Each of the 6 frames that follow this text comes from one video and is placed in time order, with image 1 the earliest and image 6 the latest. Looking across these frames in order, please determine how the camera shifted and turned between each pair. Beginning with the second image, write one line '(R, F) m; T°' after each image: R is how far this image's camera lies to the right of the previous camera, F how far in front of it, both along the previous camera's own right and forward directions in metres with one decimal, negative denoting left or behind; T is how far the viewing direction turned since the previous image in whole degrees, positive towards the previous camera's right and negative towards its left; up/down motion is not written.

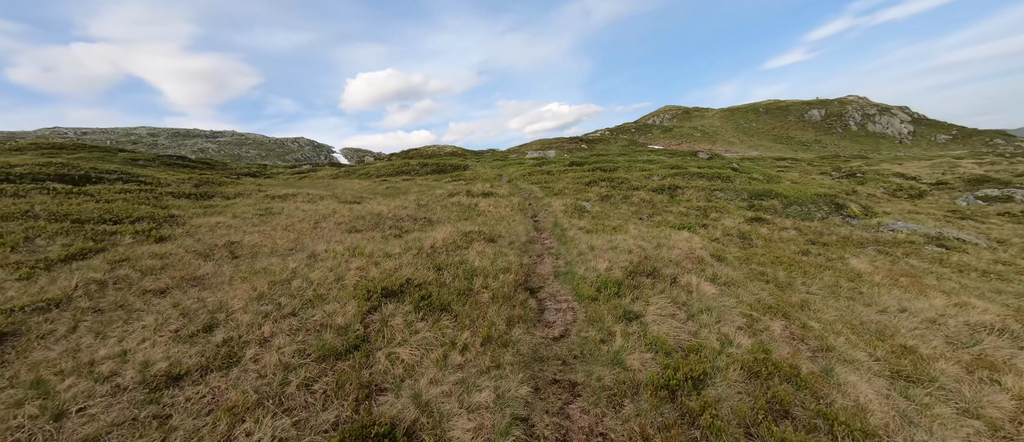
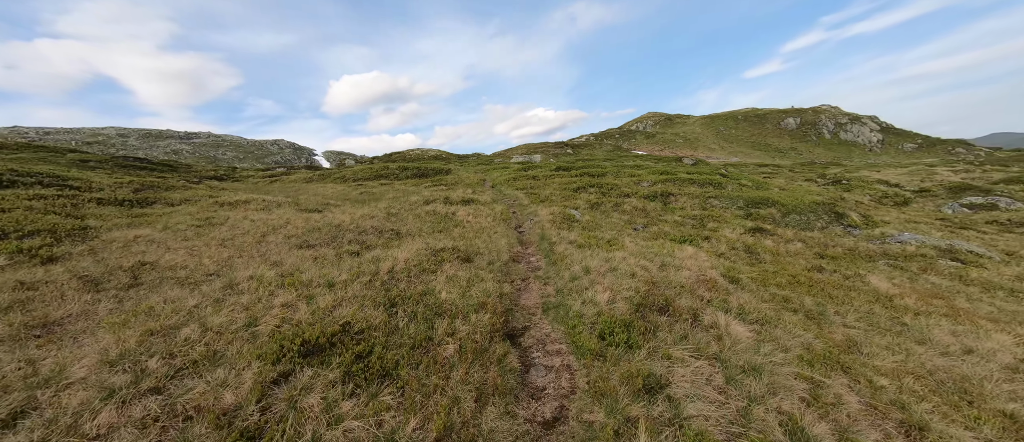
(+0.2, +2.7) m; +2°
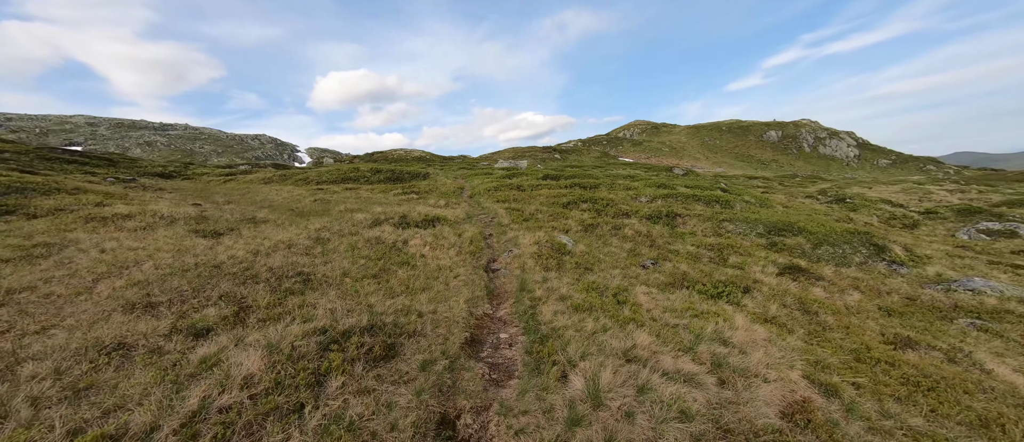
(+0.7, +5.8) m; +2°
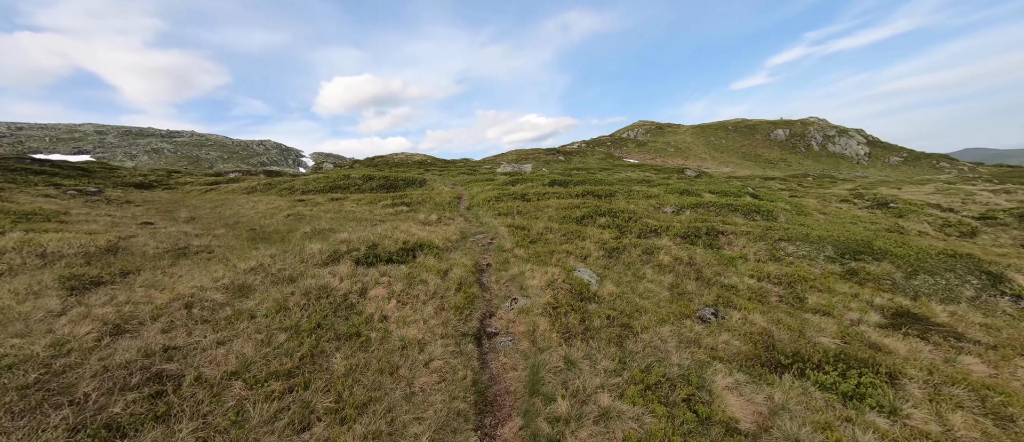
(0.0, +5.3) m; -1°
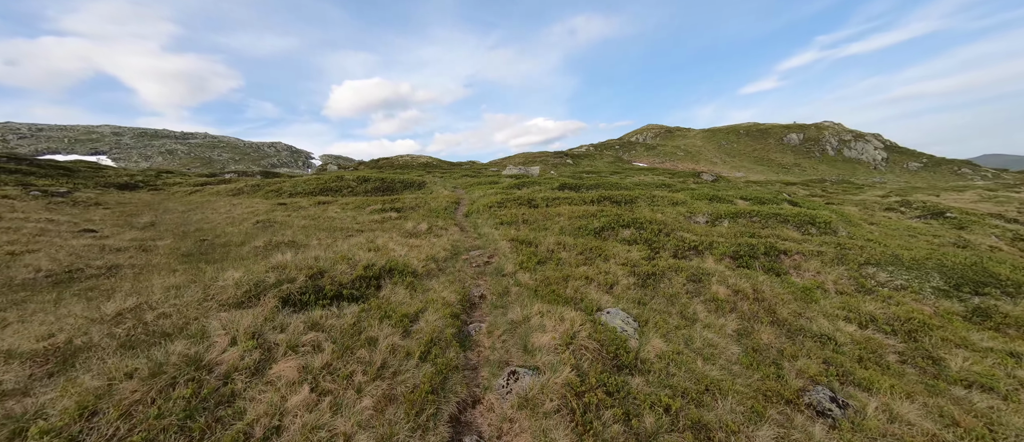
(+0.2, +4.9) m; -1°
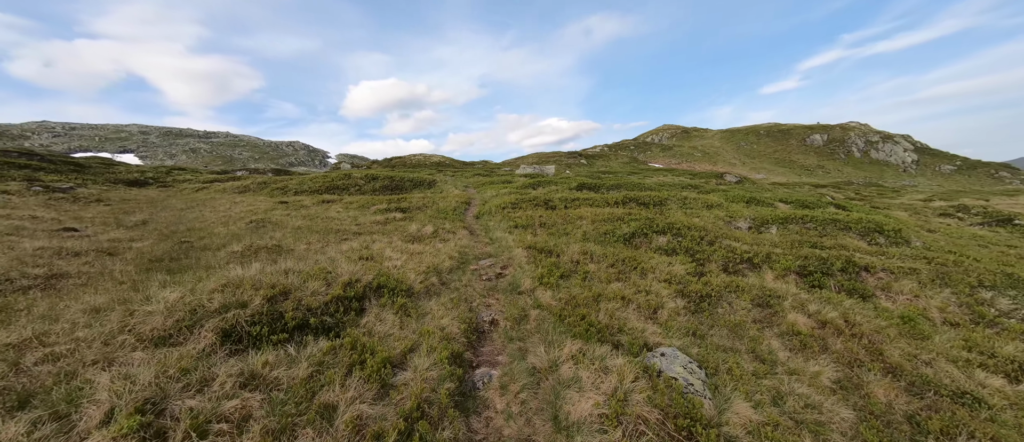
(-0.3, +2.9) m; -2°
